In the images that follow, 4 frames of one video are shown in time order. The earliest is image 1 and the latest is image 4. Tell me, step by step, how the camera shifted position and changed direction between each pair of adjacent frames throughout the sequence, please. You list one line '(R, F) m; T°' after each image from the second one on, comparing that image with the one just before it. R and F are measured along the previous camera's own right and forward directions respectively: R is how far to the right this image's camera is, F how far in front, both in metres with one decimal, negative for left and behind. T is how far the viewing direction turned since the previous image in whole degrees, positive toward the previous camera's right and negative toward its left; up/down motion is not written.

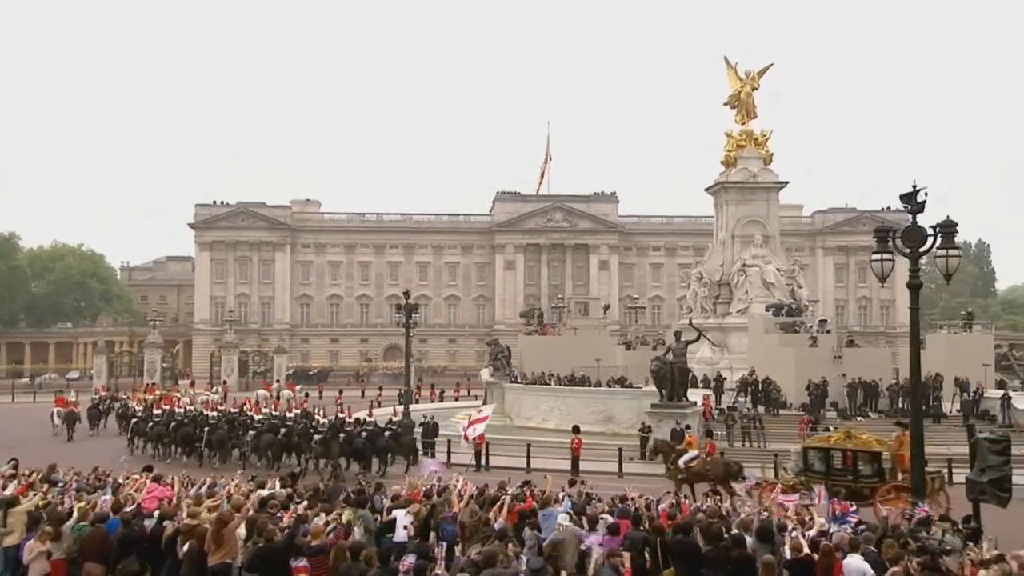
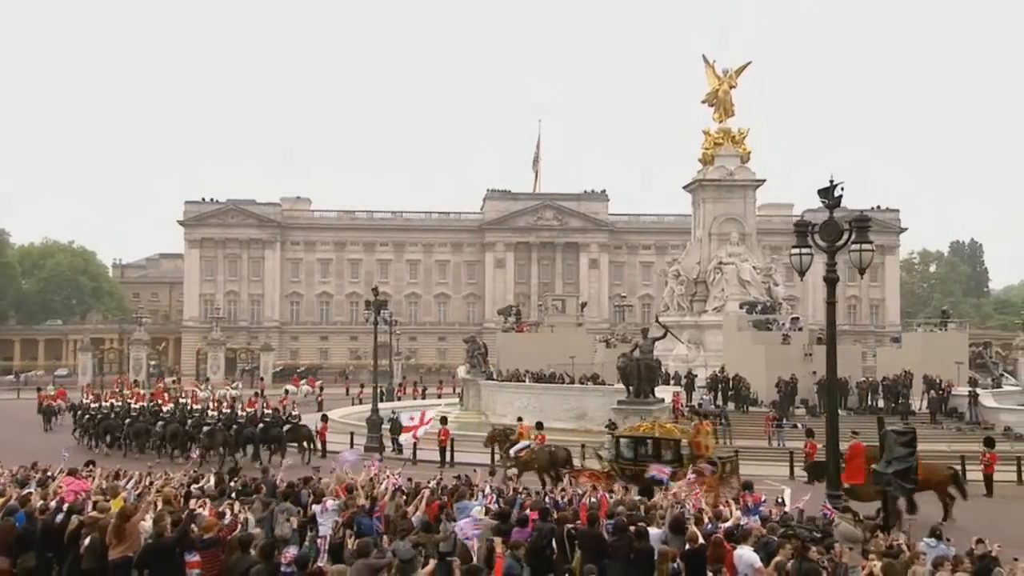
(+1.1, -0.1) m; 0°
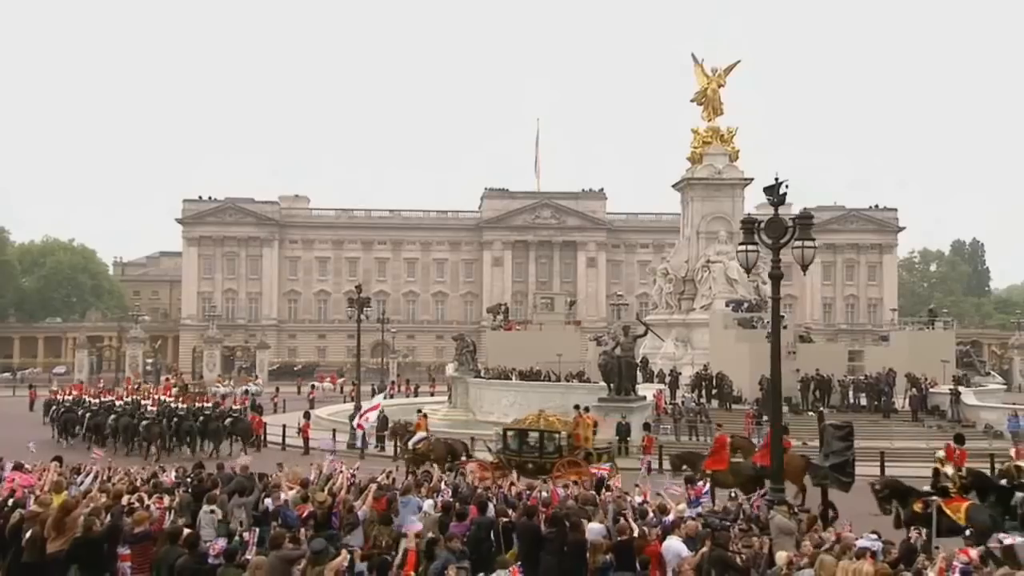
(+0.8, -0.1) m; 0°
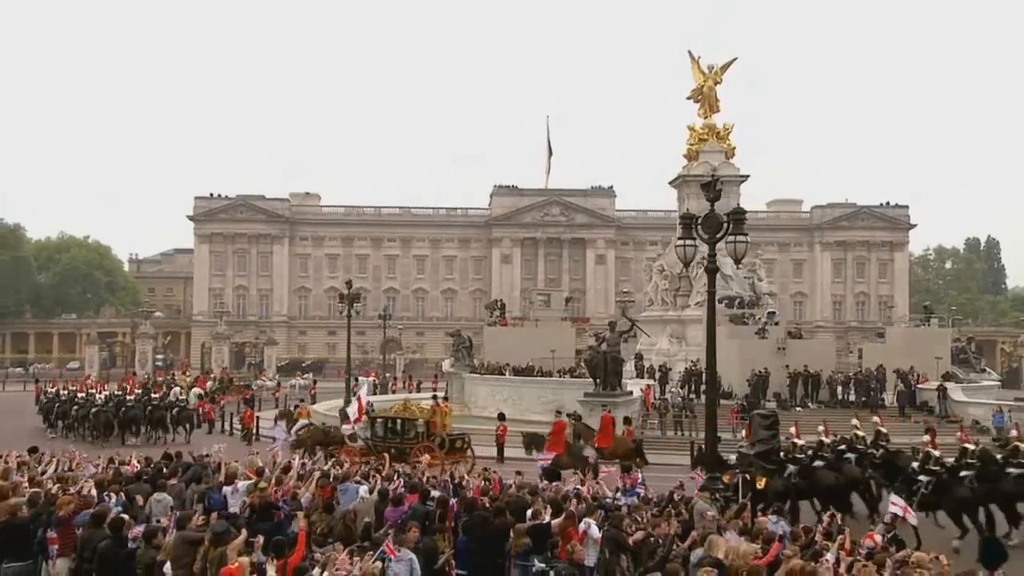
(+1.1, -0.3) m; -1°
